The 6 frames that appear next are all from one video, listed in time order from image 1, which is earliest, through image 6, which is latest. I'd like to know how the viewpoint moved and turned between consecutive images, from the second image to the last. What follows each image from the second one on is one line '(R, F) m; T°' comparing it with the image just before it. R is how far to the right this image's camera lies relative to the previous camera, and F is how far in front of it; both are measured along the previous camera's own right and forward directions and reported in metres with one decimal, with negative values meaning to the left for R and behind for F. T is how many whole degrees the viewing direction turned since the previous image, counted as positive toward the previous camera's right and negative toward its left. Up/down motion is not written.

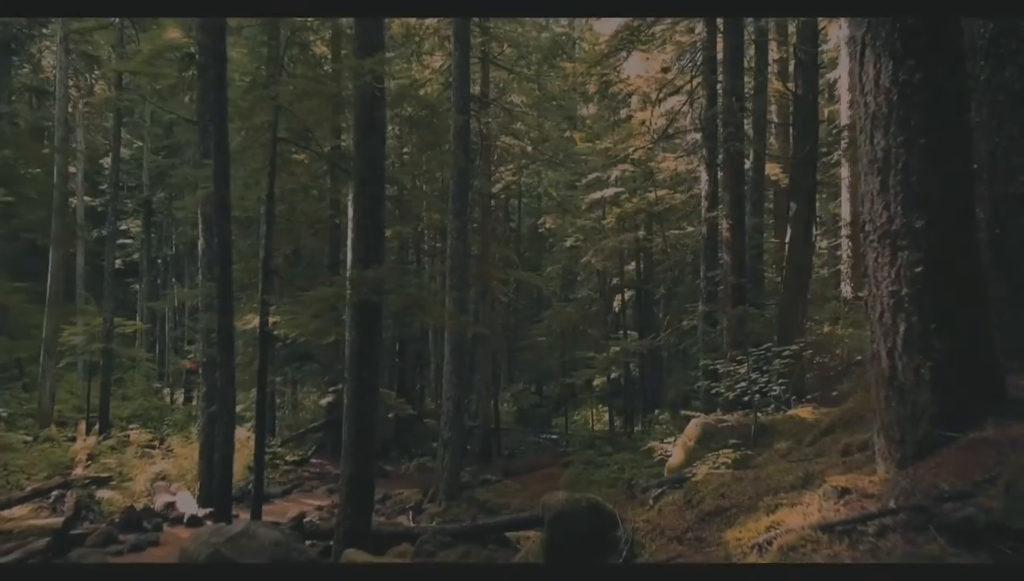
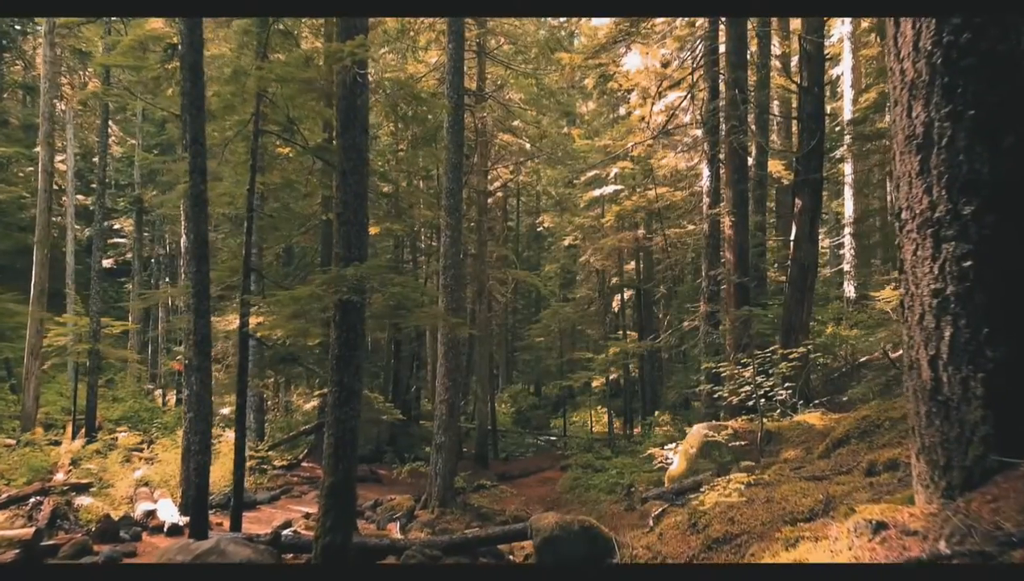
(+0.1, +0.4) m; 0°
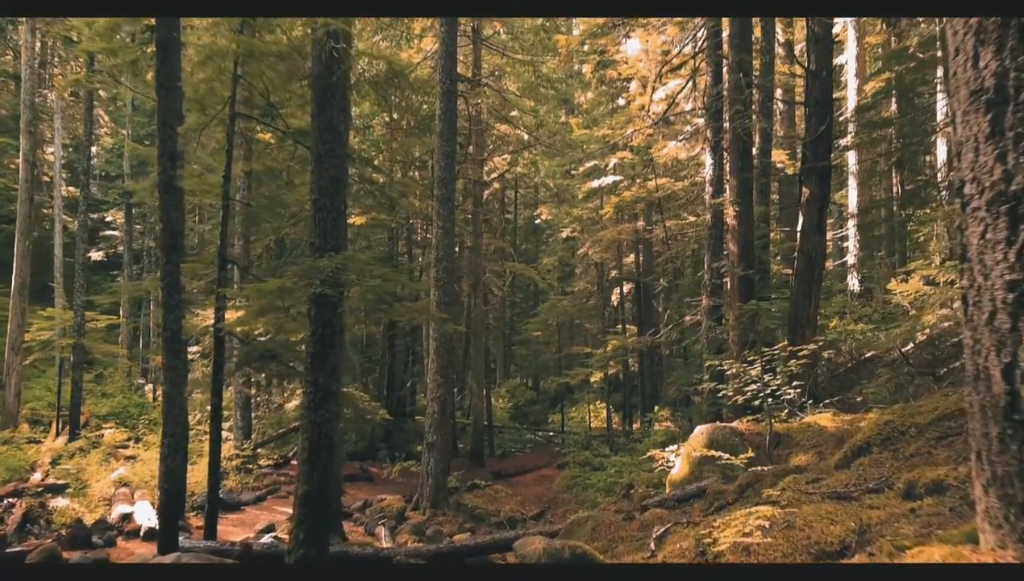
(+0.1, +0.4) m; 0°
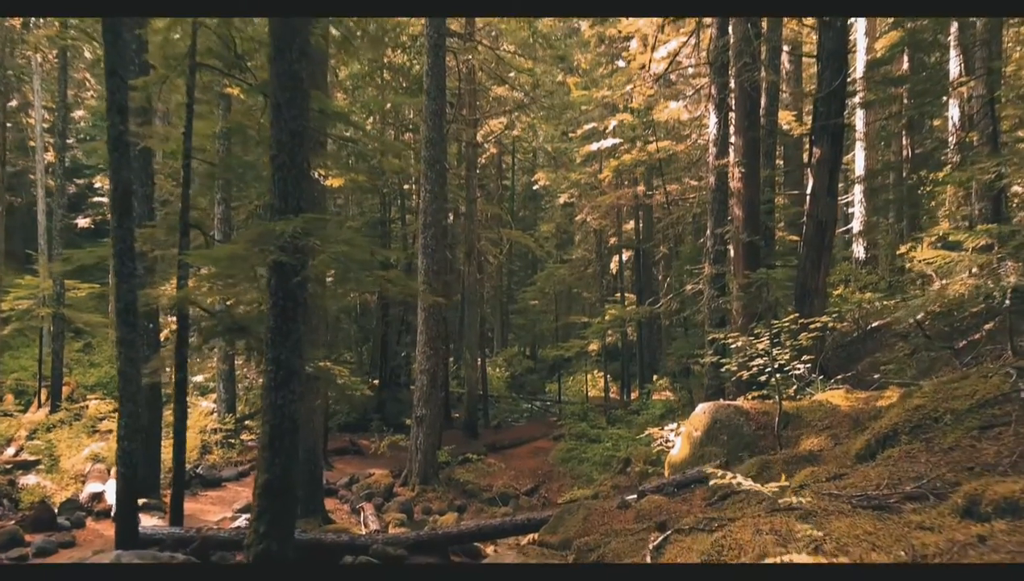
(+0.1, +0.6) m; 0°
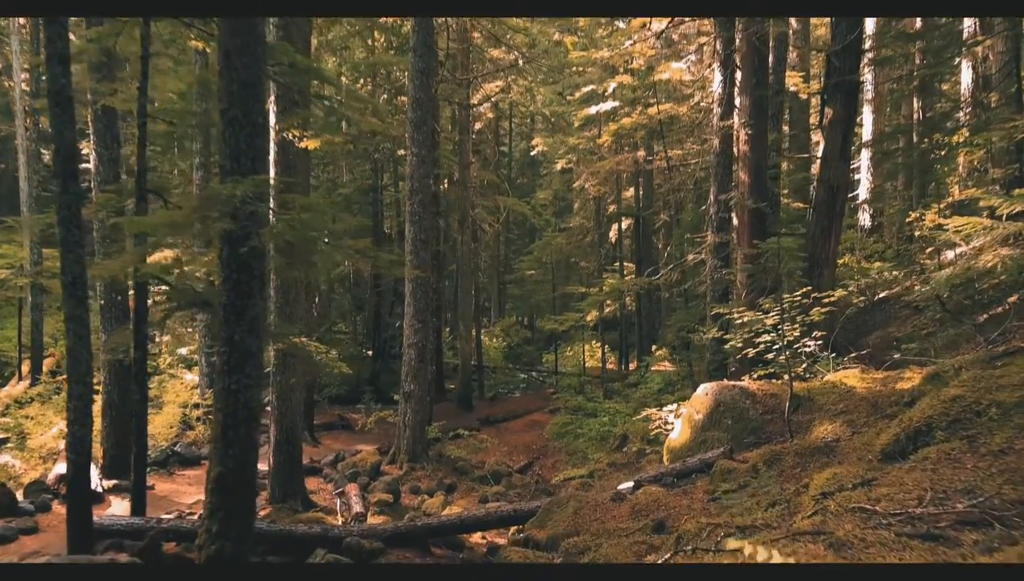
(+0.1, +0.5) m; 0°
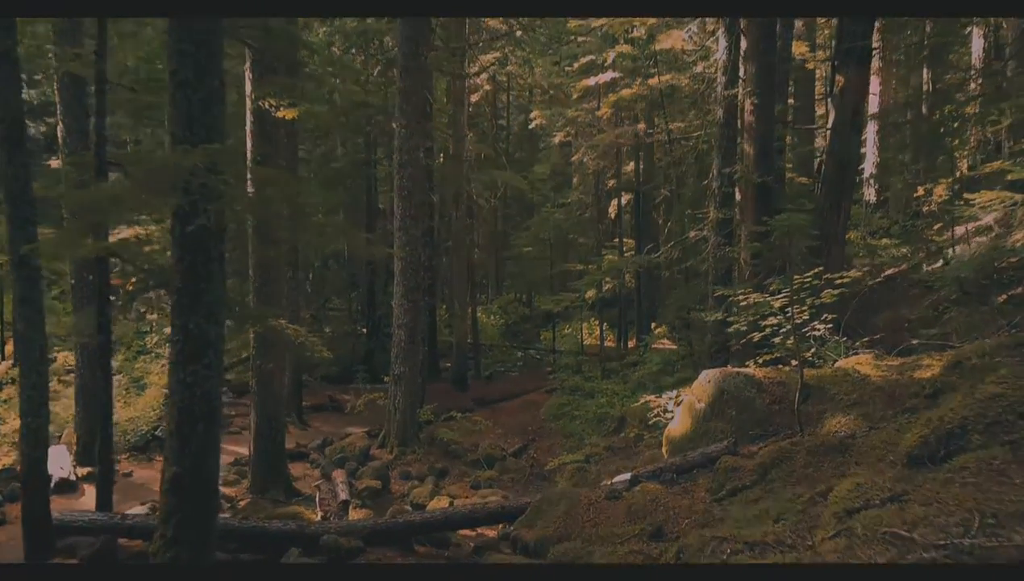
(+0.1, +0.4) m; 0°
